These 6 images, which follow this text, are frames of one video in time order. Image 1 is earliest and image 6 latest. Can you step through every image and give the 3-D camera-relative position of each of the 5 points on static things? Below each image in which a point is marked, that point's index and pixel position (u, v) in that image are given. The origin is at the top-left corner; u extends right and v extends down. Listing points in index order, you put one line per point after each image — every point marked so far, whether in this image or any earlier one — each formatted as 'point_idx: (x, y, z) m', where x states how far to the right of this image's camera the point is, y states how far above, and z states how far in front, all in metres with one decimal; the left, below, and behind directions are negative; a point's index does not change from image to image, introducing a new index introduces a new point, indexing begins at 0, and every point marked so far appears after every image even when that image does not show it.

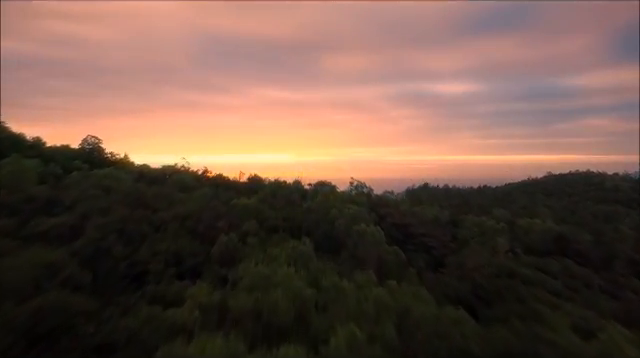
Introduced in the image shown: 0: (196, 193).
0: (-1.8, -0.2, +14.3) m
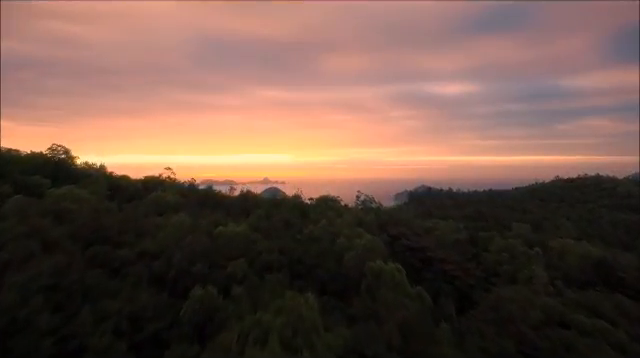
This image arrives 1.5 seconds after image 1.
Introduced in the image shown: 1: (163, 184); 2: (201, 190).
0: (-1.7, -0.5, +11.8) m
1: (-2.9, -0.1, +18.5) m
2: (-2.3, -0.2, +18.5) m
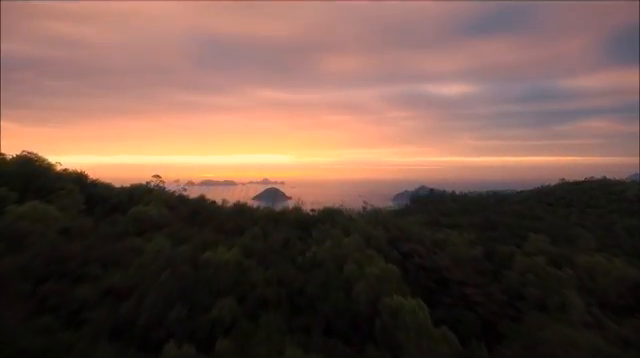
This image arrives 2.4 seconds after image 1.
0: (-1.7, -0.6, +10.2) m
1: (-2.9, -0.2, +16.9) m
2: (-2.2, -0.4, +16.9) m
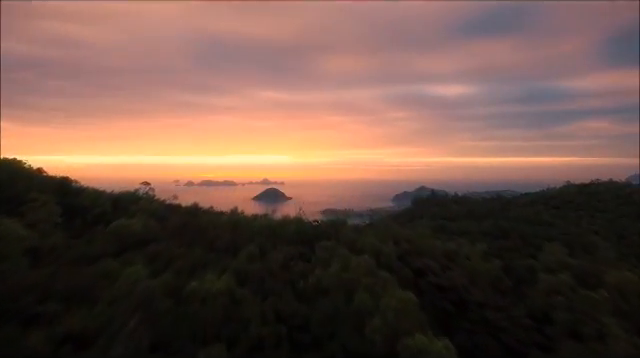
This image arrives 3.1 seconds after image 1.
0: (-1.6, -0.7, +8.8) m
1: (-2.8, -0.4, +15.5) m
2: (-2.2, -0.5, +15.5) m
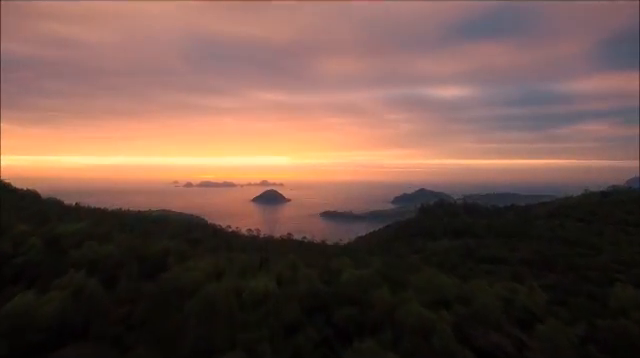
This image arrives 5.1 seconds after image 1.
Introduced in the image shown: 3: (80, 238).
0: (-1.4, -1.1, +4.6) m
1: (-2.6, -0.7, +11.3) m
2: (-2.0, -0.9, +11.2) m
3: (-2.8, -0.7, +11.4) m
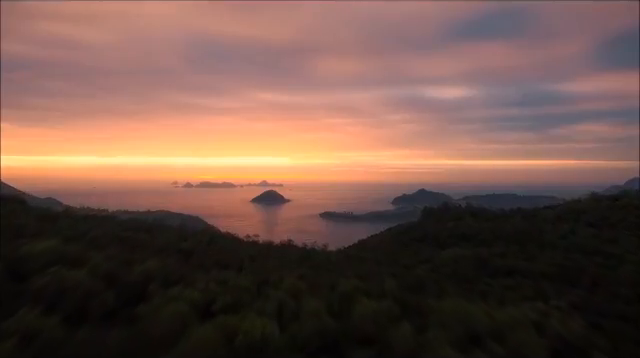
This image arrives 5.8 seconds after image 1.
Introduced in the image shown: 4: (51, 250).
0: (-1.4, -1.2, +2.9) m
1: (-2.6, -0.9, +9.6) m
2: (-1.9, -1.0, +9.6) m
3: (-2.8, -0.8, +9.8) m
4: (-2.9, -0.8, +10.5) m
